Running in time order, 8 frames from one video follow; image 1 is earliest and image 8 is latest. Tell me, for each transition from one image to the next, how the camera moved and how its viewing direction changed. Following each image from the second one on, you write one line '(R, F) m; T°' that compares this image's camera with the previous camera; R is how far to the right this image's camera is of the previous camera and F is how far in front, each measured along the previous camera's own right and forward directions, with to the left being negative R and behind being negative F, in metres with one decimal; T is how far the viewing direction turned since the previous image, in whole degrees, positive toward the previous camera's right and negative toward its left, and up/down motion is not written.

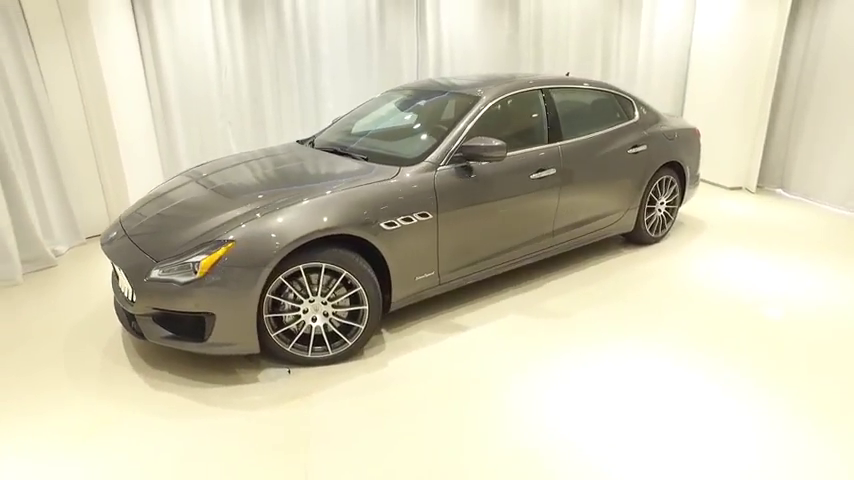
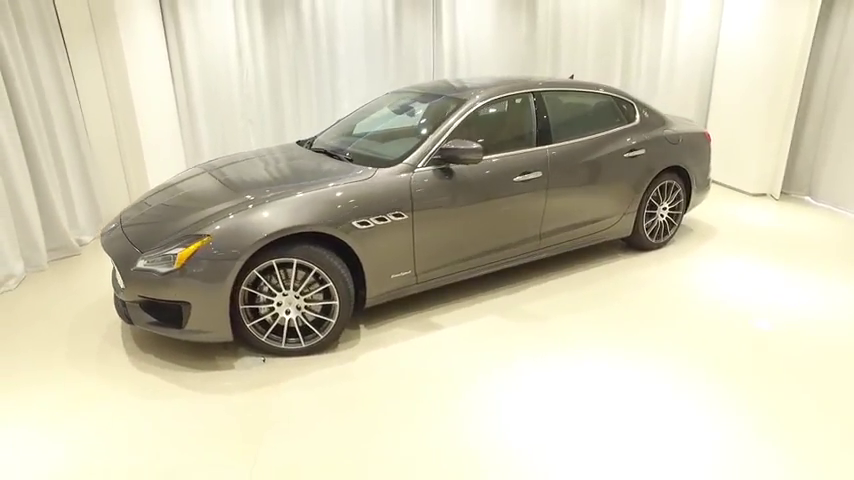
(+0.4, -0.1) m; -5°
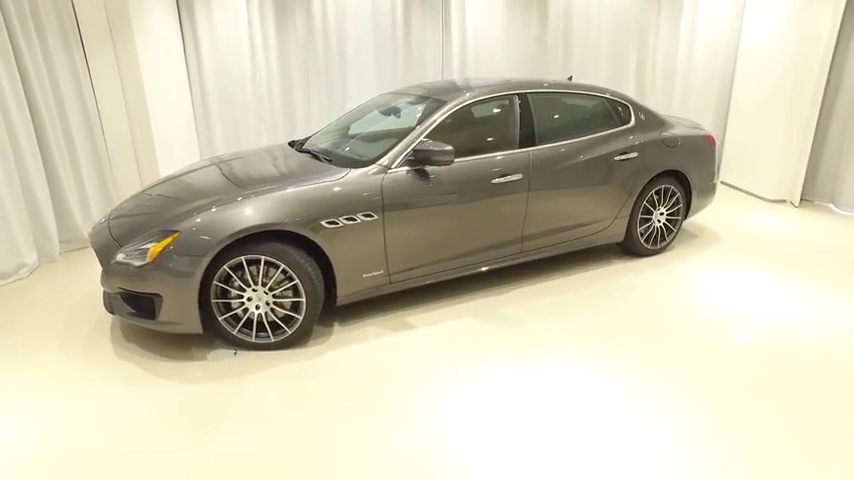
(+0.4, 0.0) m; -4°
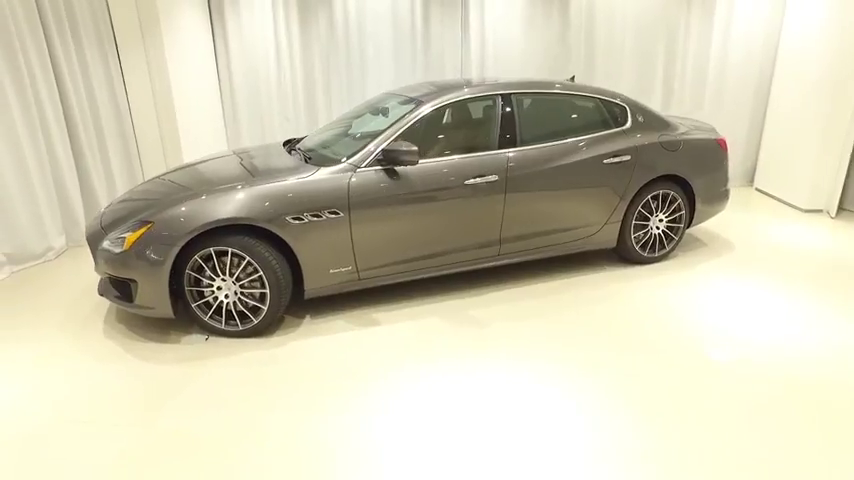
(+0.5, 0.0) m; -6°
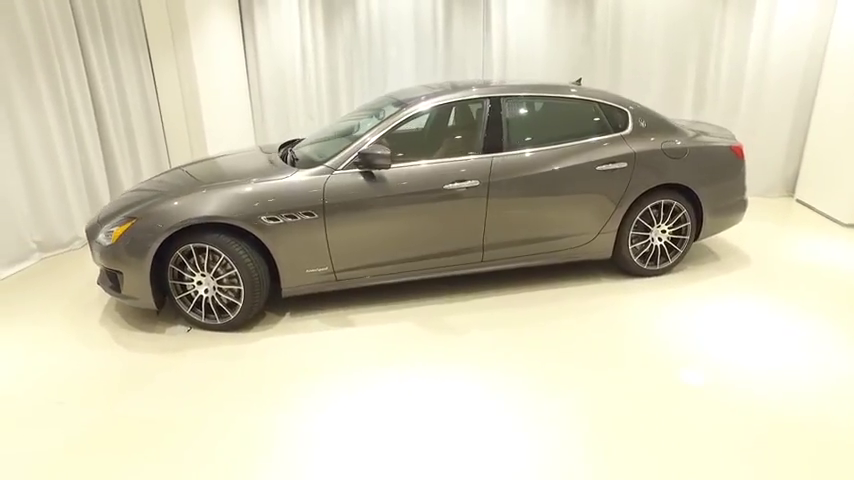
(+0.5, 0.0) m; -6°
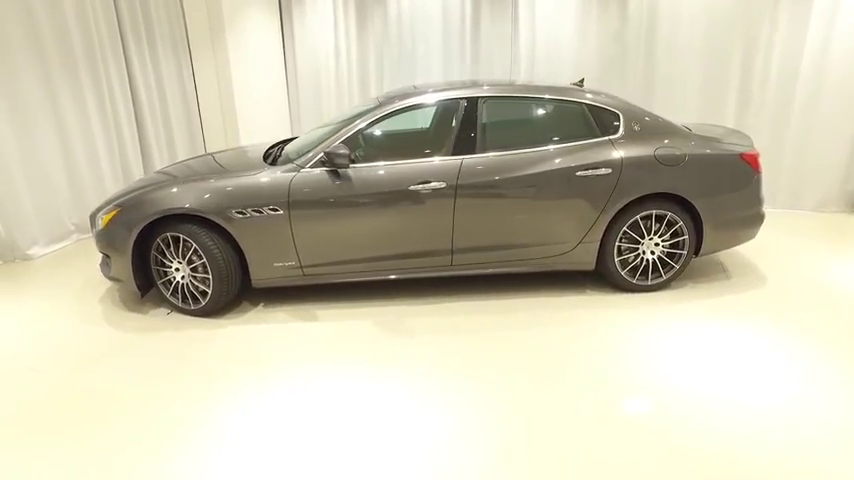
(+0.7, +0.1) m; -8°
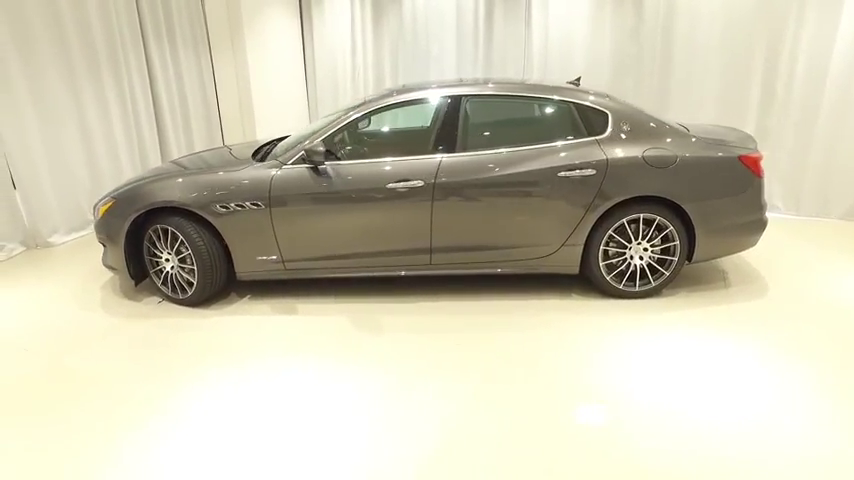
(+0.4, 0.0) m; -5°
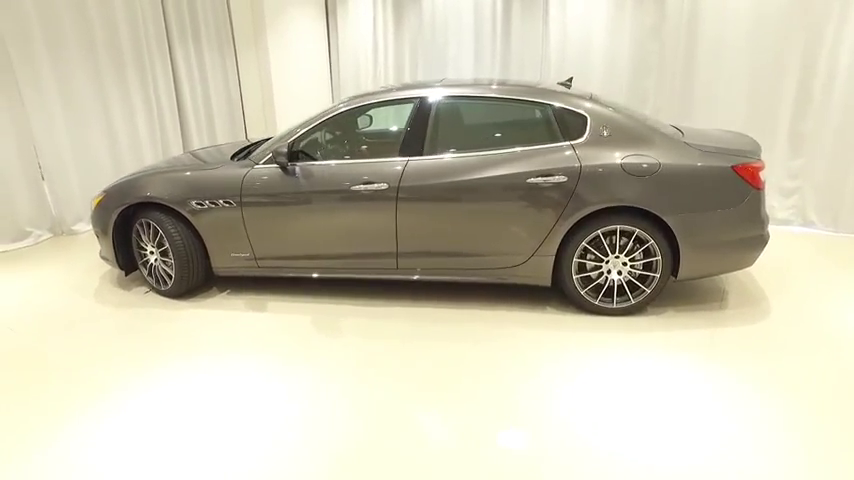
(+0.6, +0.1) m; -7°
